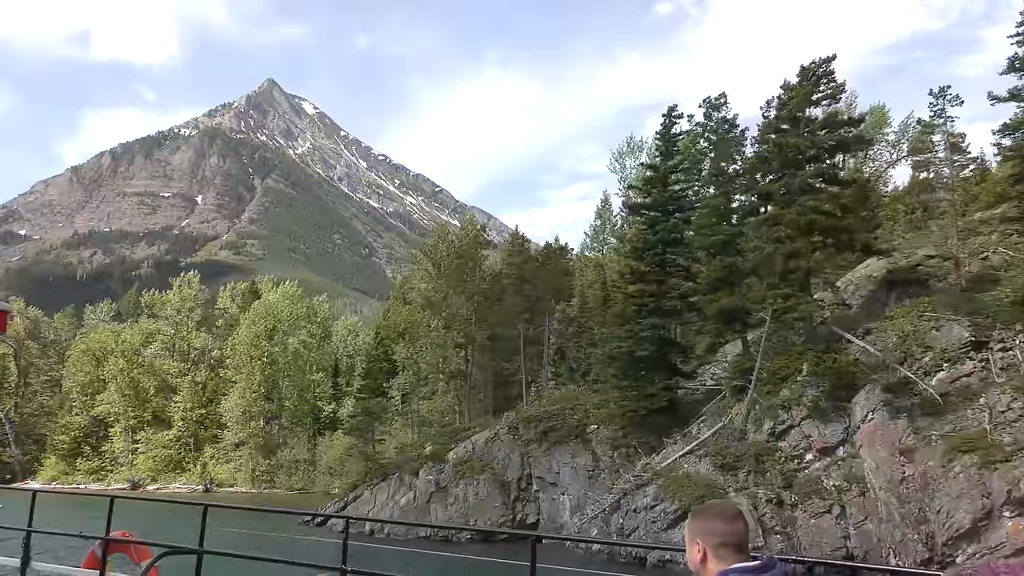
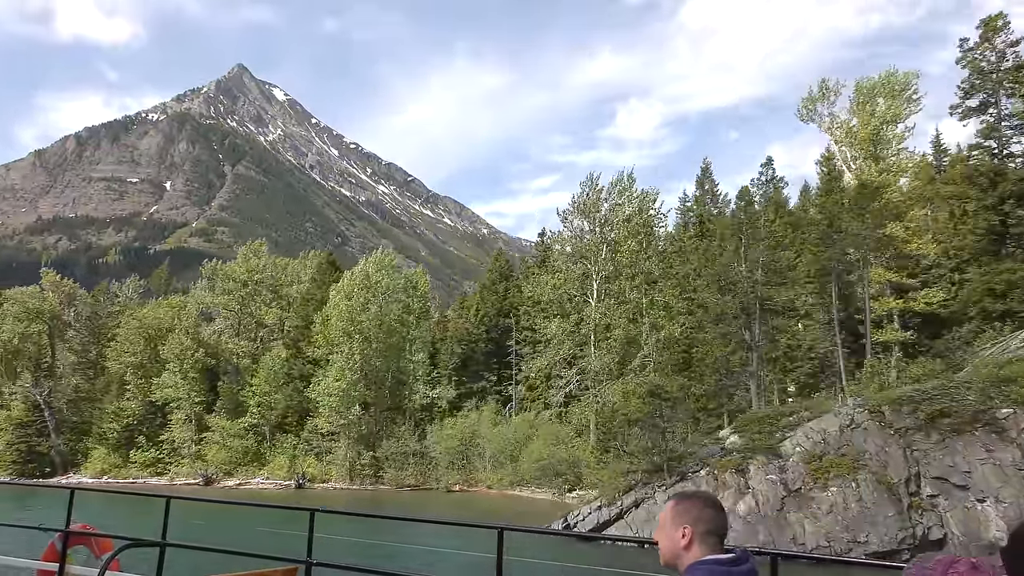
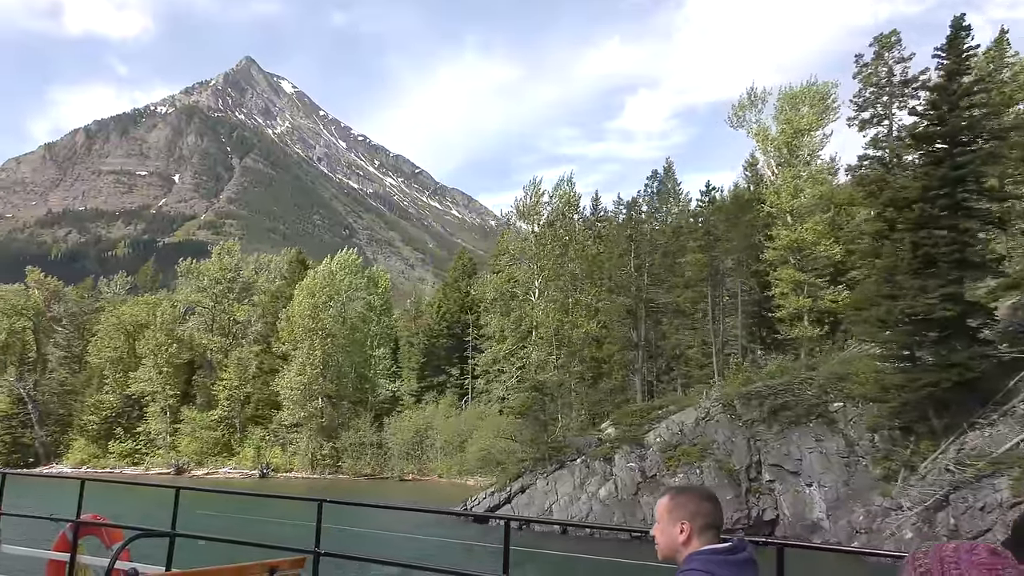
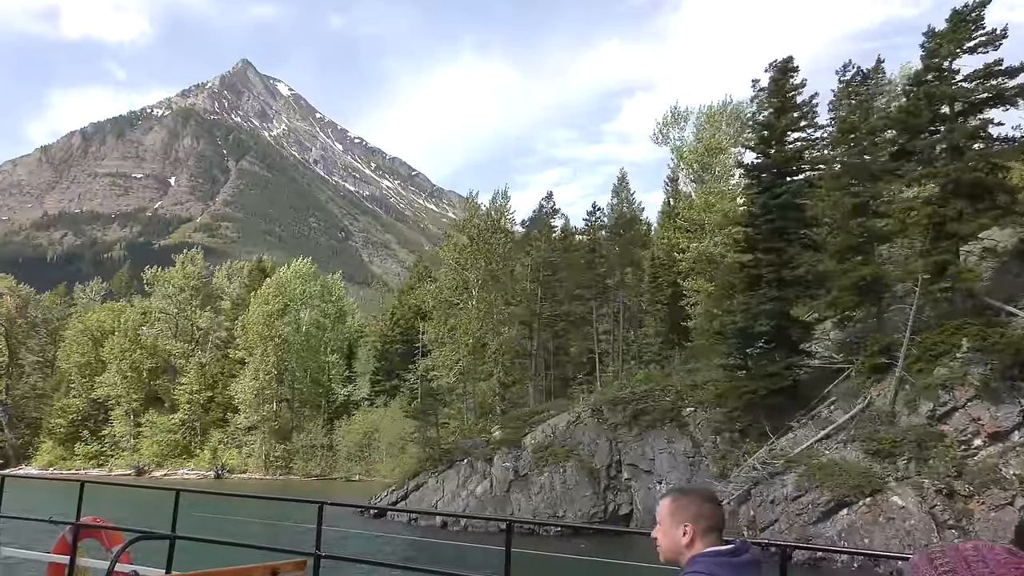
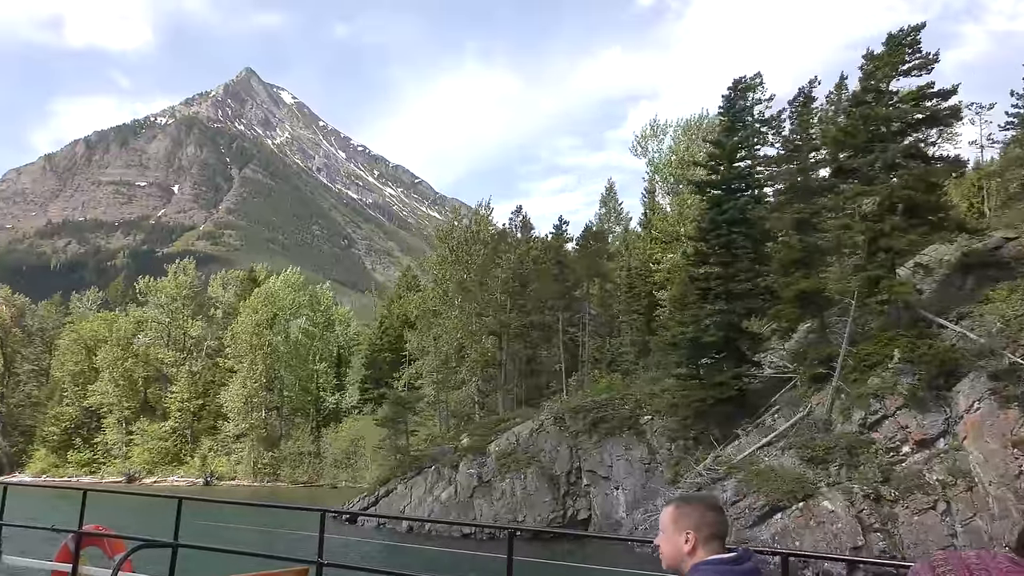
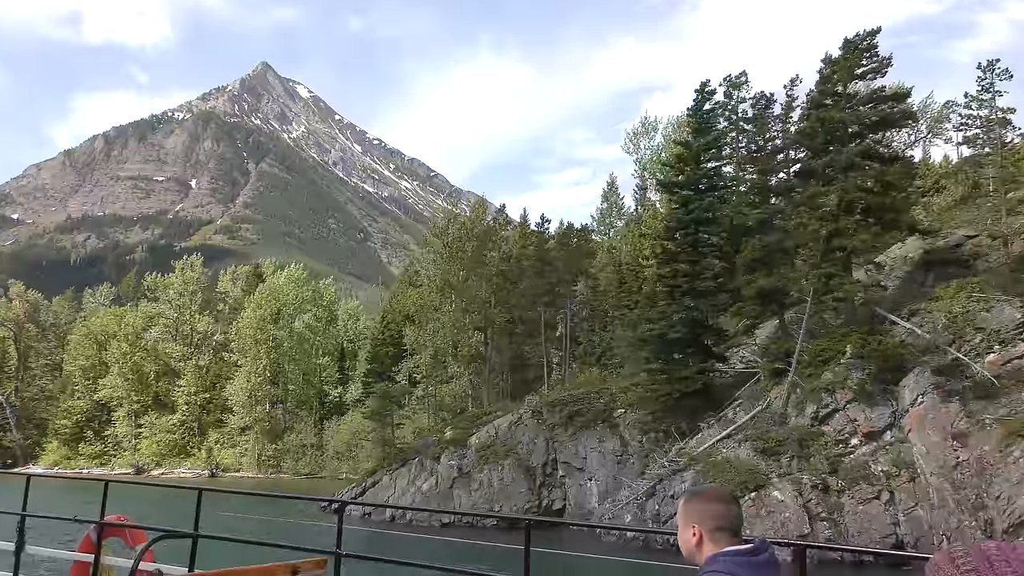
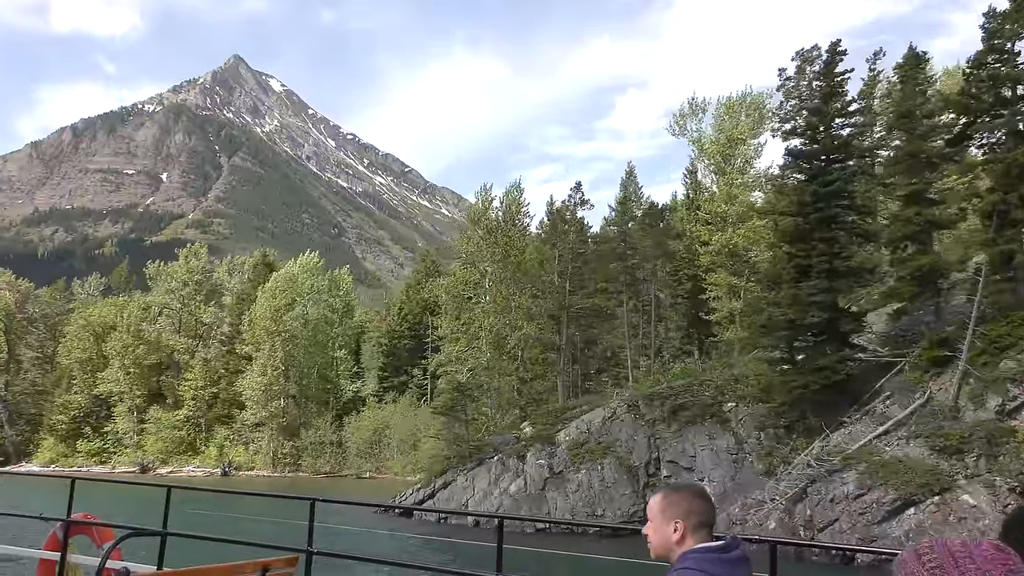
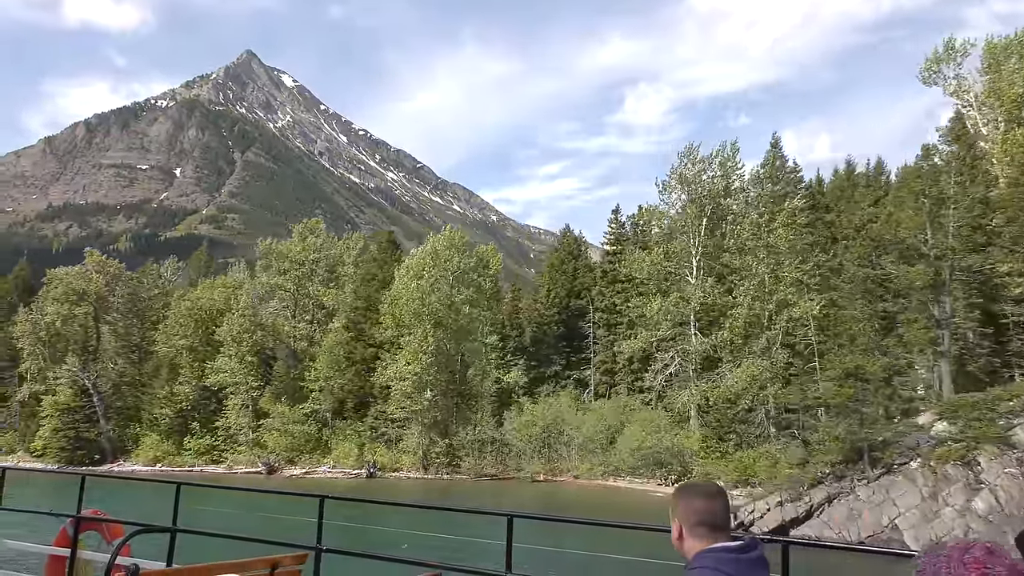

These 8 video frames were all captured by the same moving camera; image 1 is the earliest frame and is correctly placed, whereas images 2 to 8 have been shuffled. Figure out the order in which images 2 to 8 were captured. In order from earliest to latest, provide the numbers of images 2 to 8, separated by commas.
6, 5, 4, 7, 3, 2, 8
